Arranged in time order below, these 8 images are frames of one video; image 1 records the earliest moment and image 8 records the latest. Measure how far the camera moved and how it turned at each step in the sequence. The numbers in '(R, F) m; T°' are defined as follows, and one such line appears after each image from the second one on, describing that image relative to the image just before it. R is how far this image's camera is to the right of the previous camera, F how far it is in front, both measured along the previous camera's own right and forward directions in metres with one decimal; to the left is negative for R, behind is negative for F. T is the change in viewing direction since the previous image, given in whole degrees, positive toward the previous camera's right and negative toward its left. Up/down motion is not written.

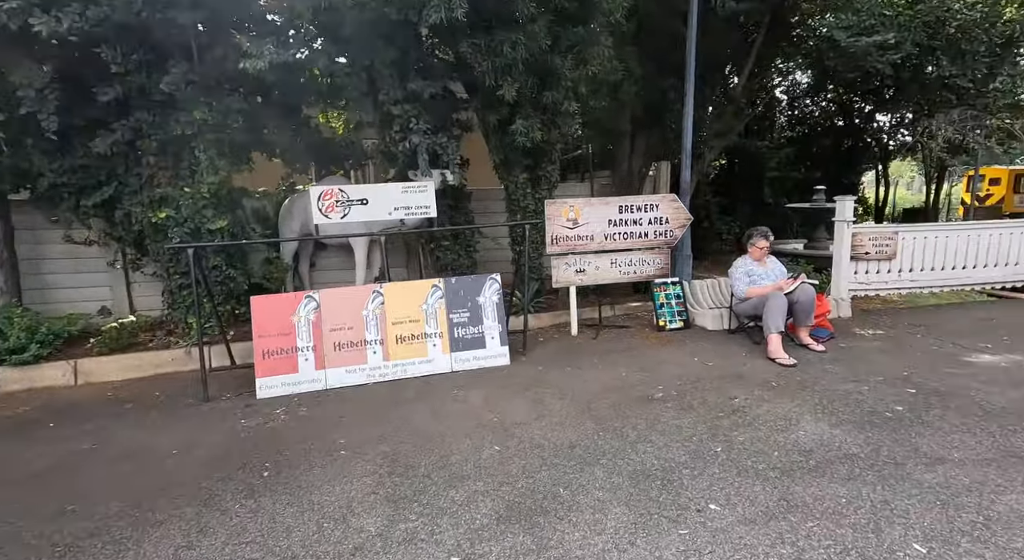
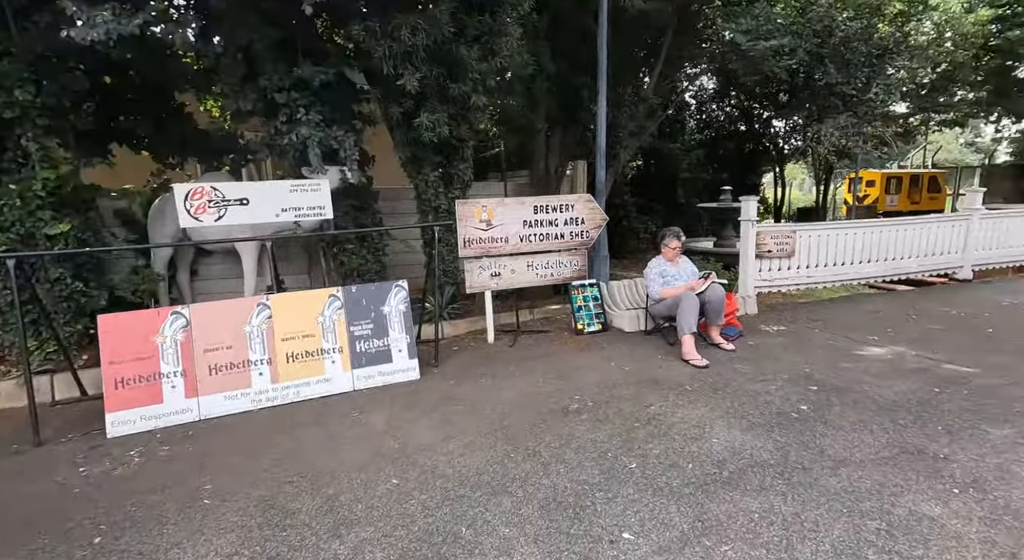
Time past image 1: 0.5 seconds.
(+0.1, +0.2) m; +8°
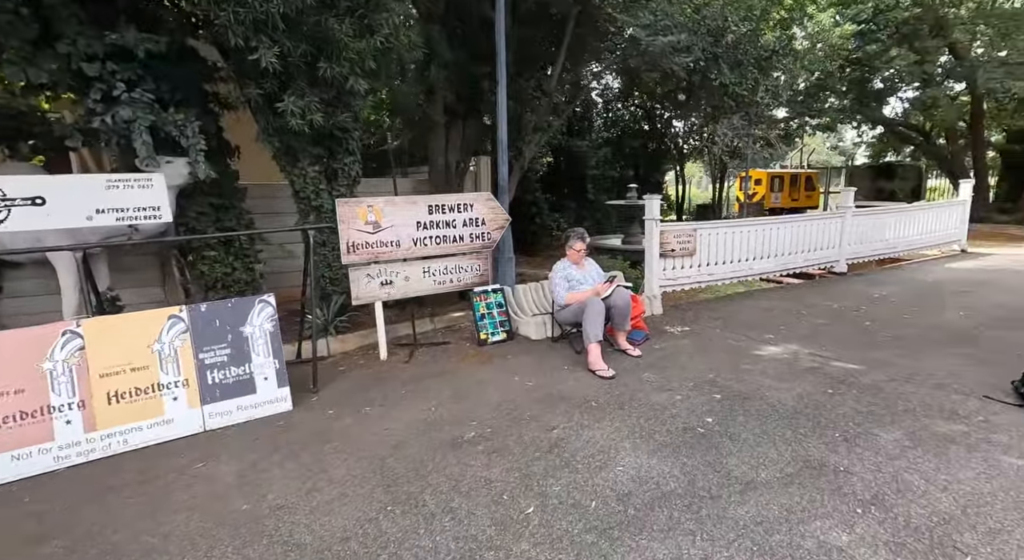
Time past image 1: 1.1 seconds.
(+0.2, +0.3) m; +9°
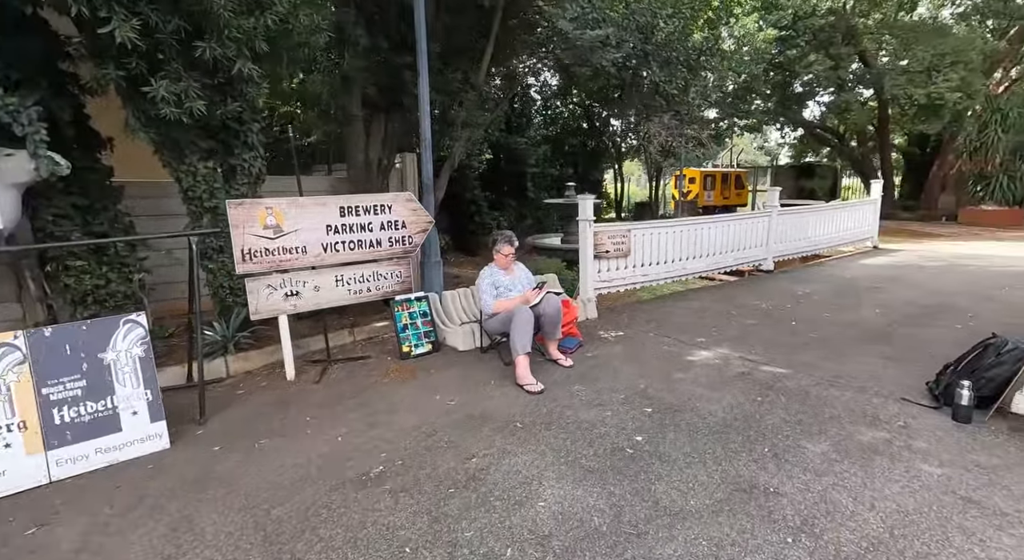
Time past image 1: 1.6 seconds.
(+0.1, +0.3) m; +6°
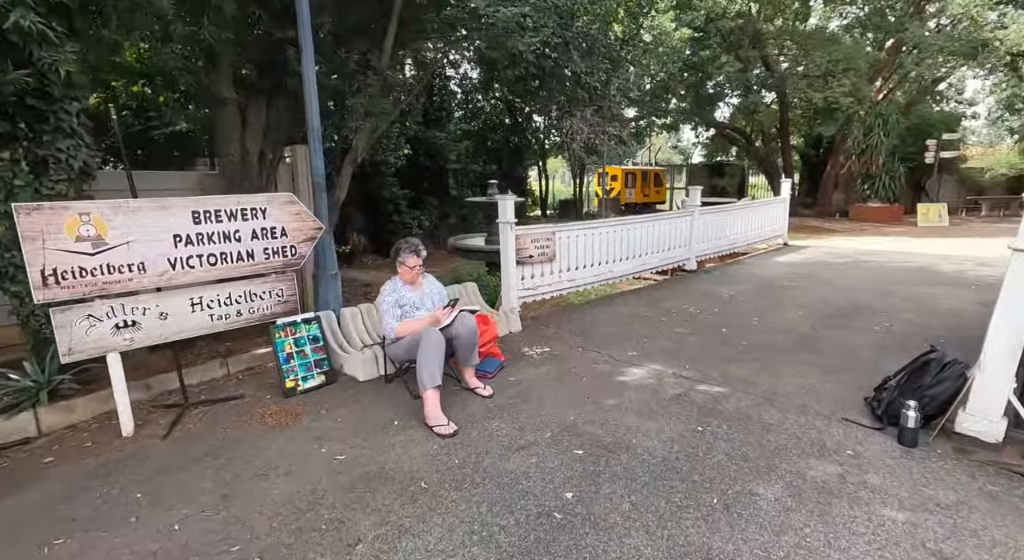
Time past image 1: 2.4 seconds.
(+0.1, +0.5) m; +8°
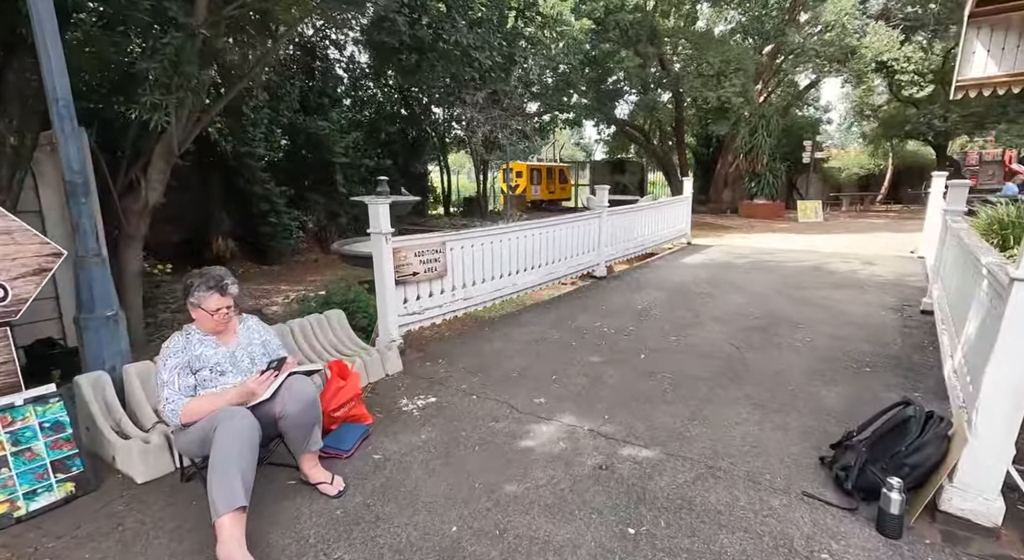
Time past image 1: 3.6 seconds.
(+0.2, +1.0) m; +10°
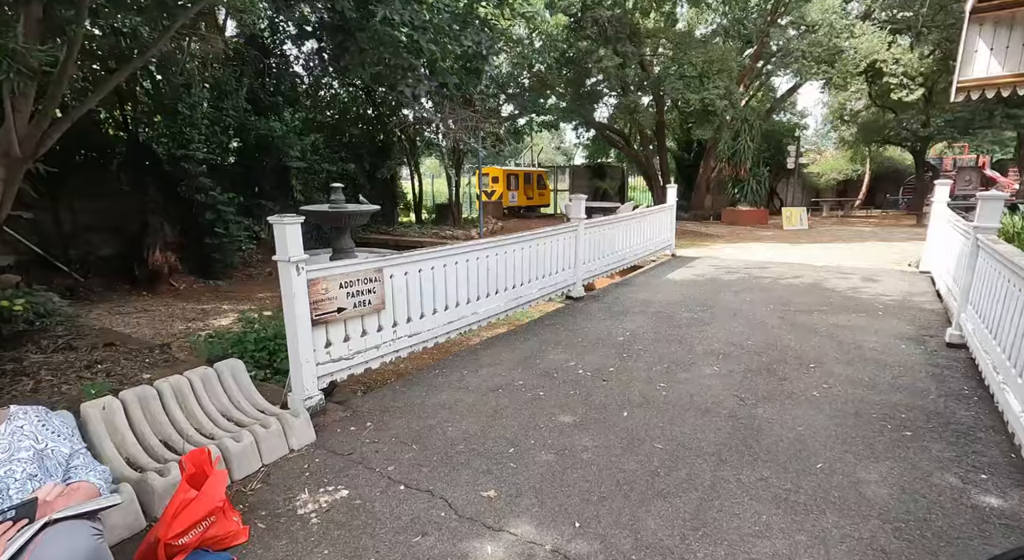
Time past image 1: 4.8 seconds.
(+0.2, +0.9) m; +2°
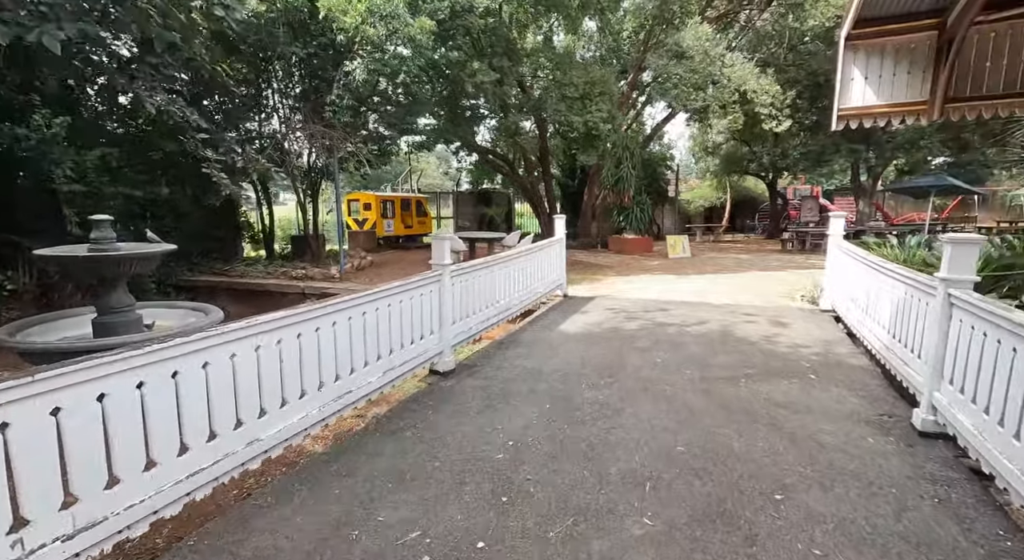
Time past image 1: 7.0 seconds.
(+0.5, +1.7) m; +12°
